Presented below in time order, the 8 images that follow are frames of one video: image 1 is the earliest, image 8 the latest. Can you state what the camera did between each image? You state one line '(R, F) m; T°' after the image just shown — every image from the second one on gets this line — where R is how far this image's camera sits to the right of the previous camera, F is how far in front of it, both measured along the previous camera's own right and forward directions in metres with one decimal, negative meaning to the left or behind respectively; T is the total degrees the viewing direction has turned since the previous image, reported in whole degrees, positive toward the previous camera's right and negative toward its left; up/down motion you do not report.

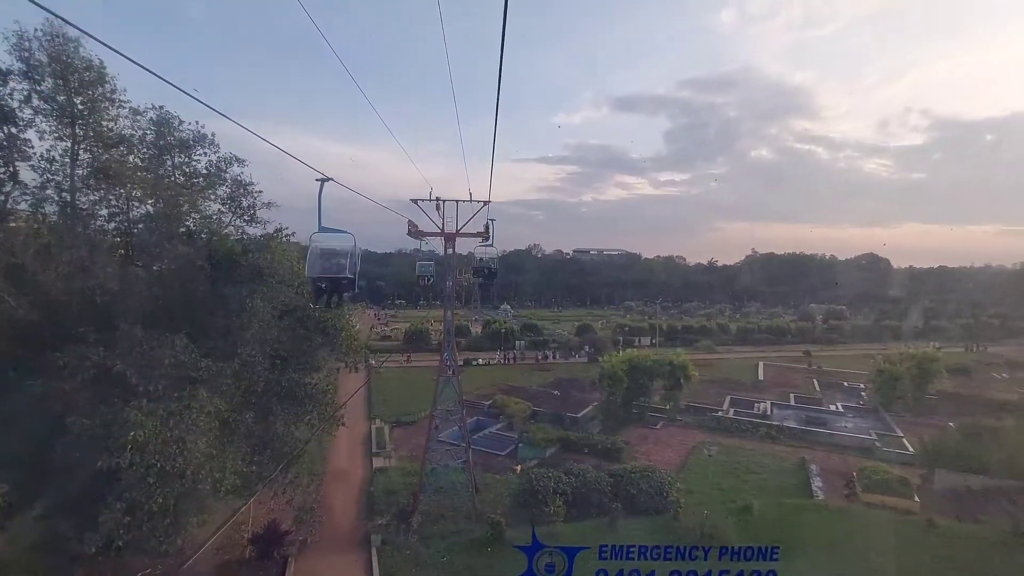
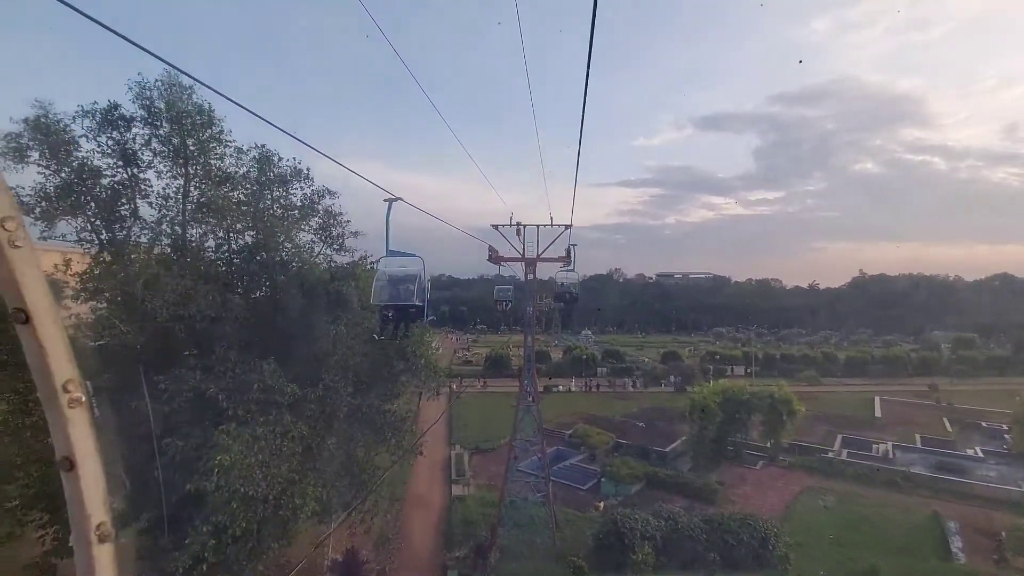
(0.0, +0.2) m; -9°
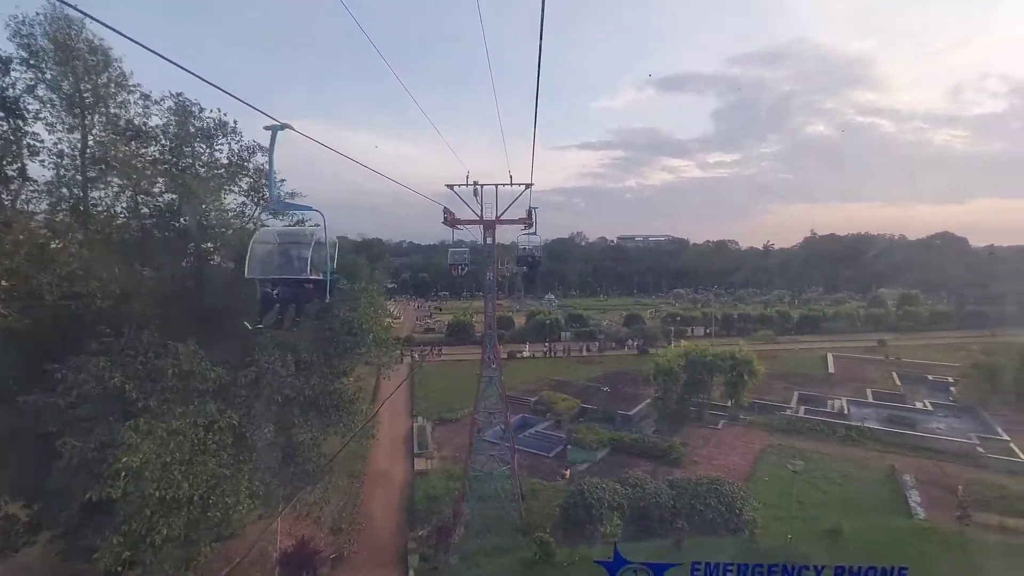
(+0.1, +0.5) m; +4°
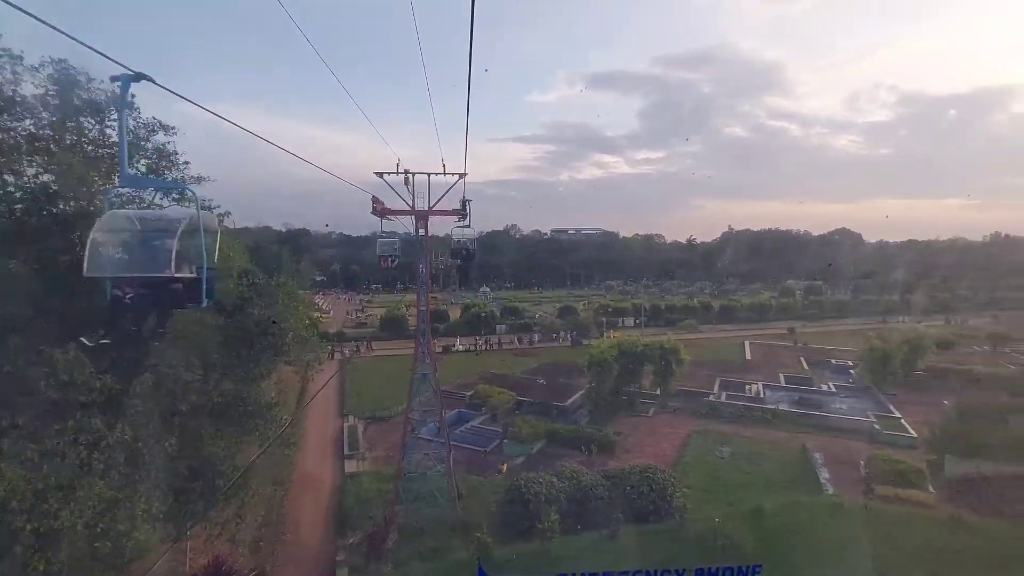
(0.0, +0.2) m; +7°
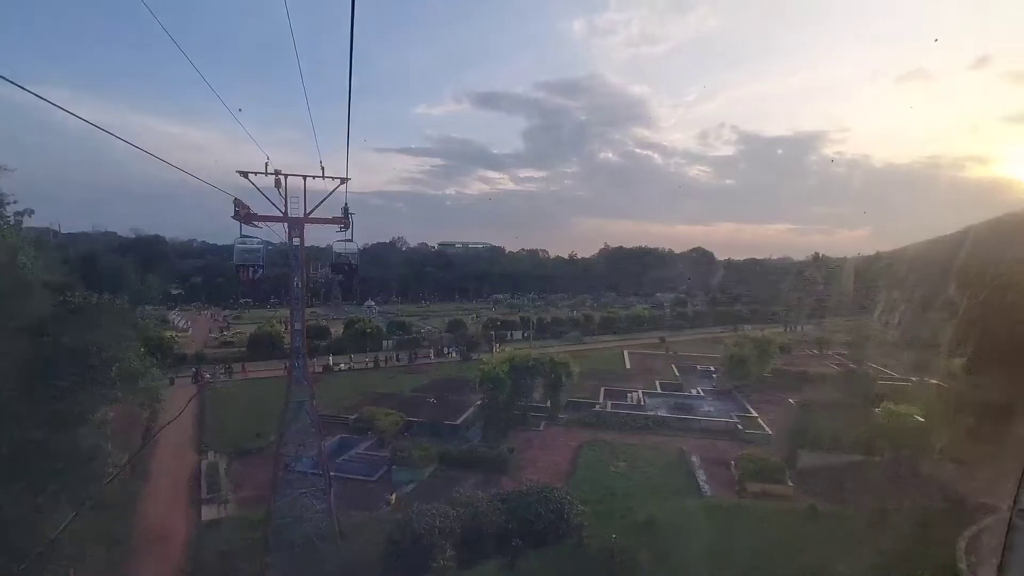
(-0.1, +0.4) m; +13°
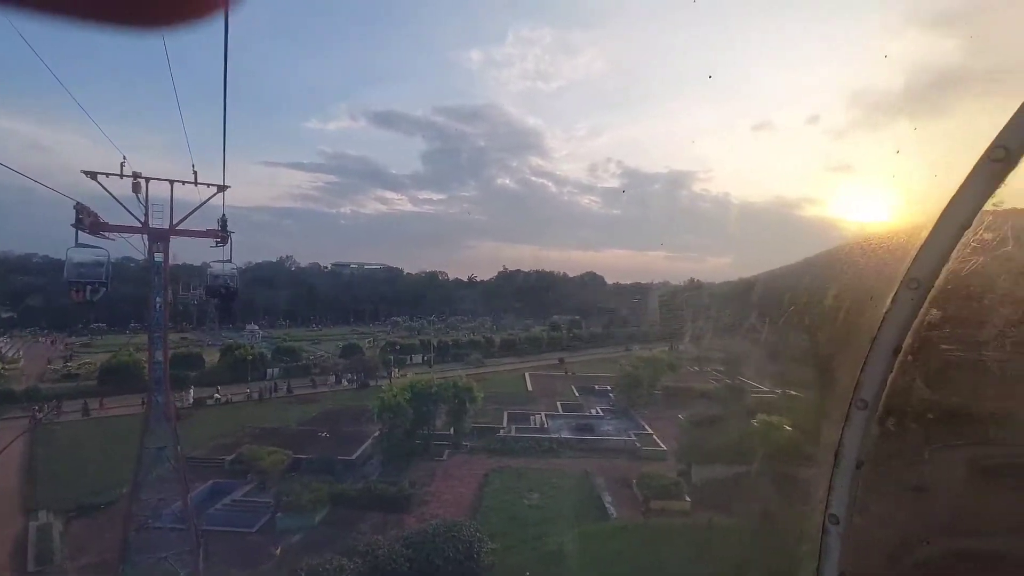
(-0.1, +0.3) m; +11°
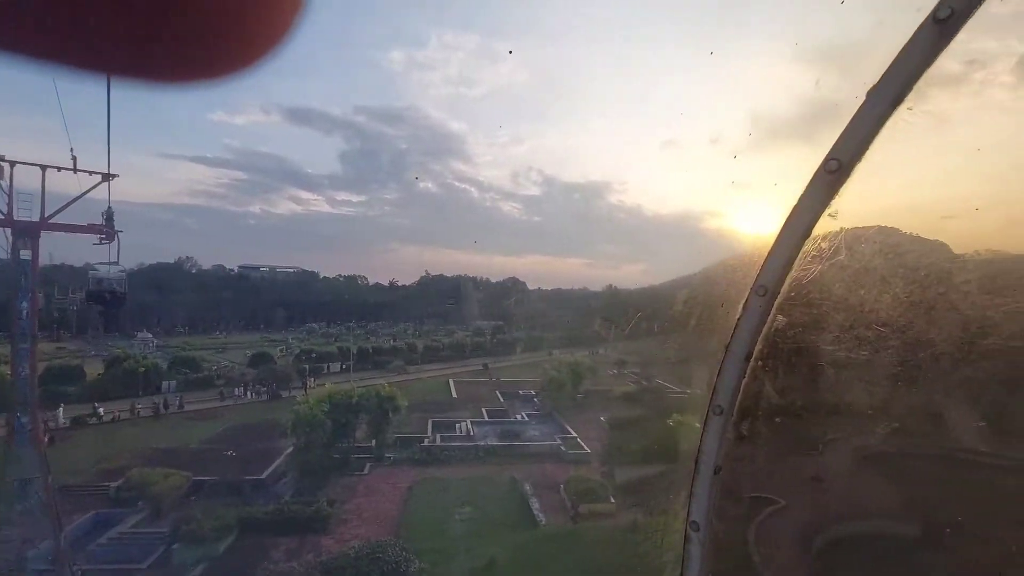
(-0.1, +0.2) m; +9°
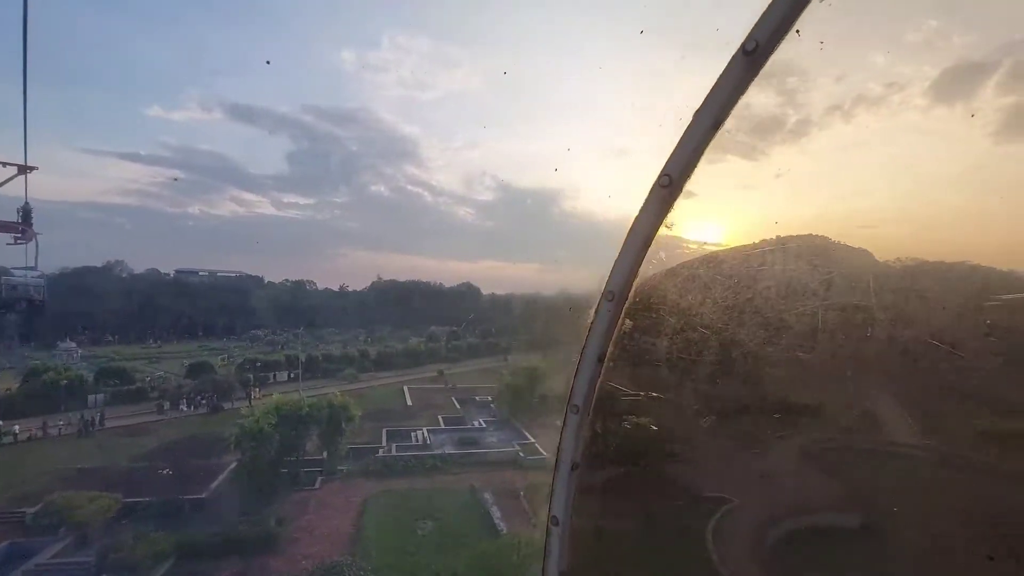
(-0.1, +0.2) m; +5°
